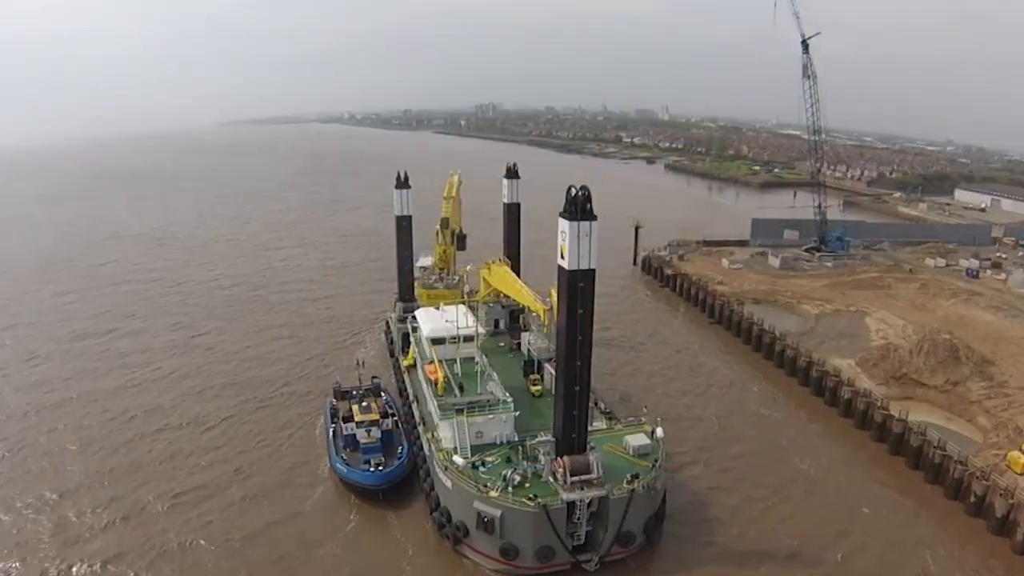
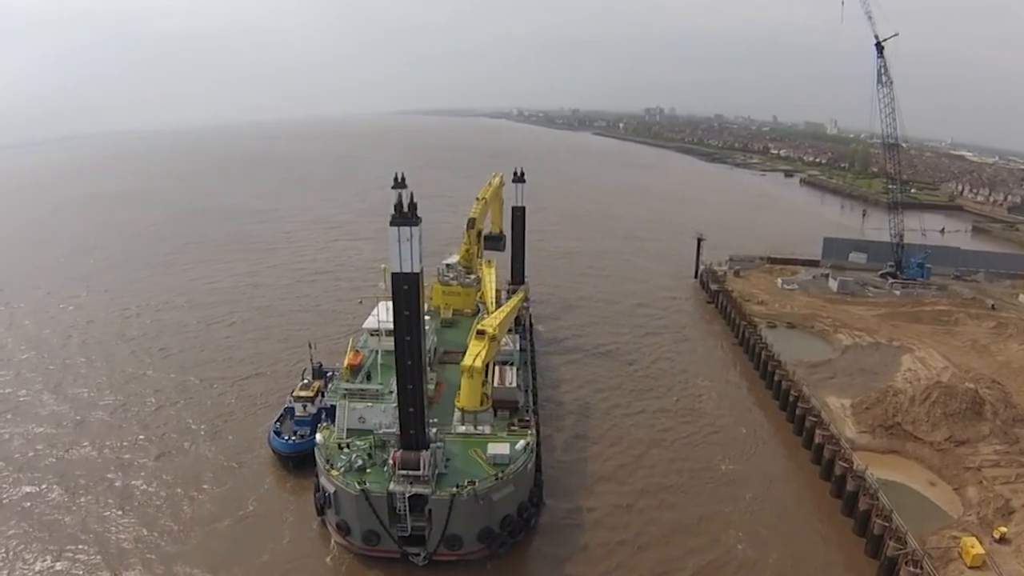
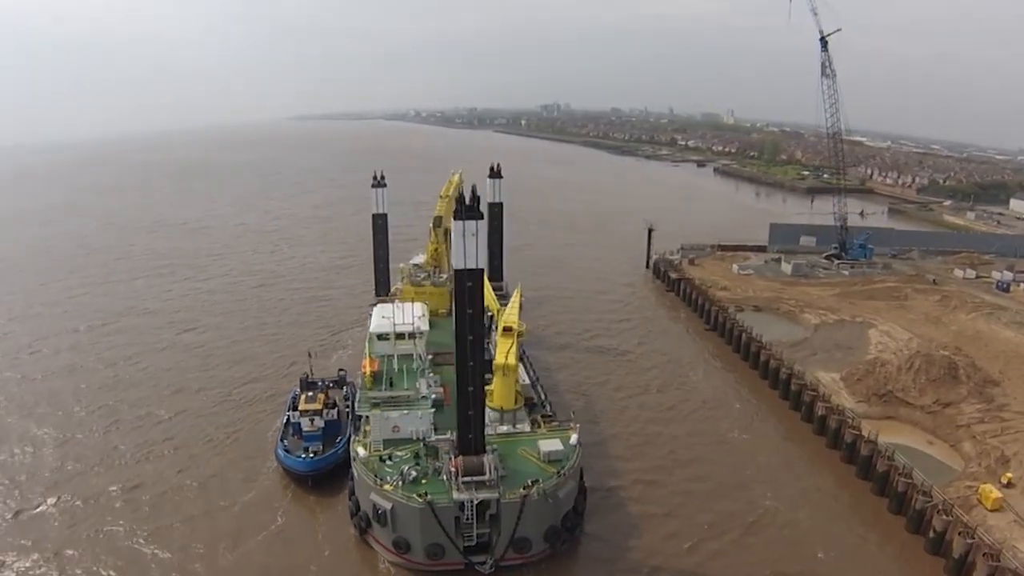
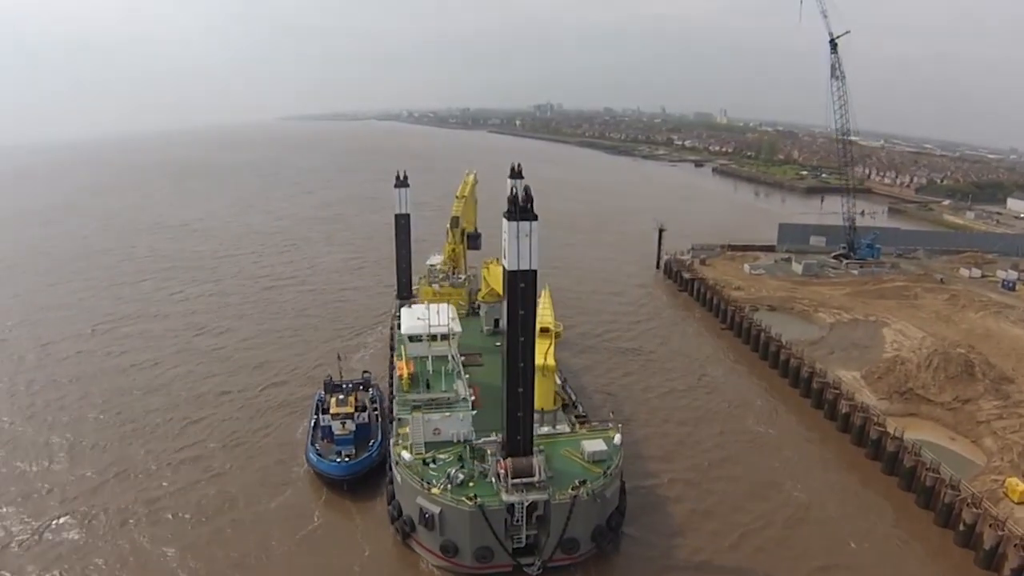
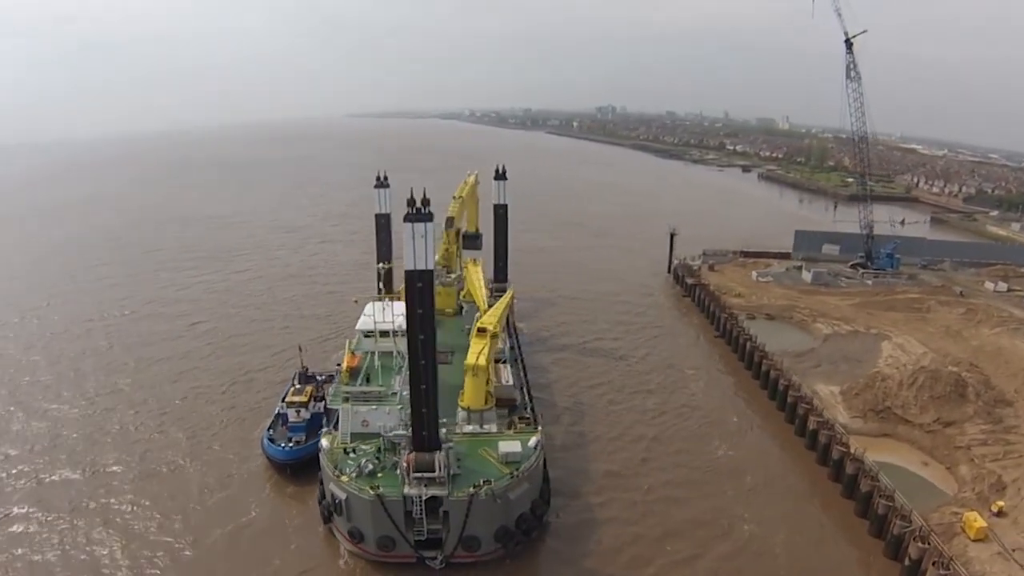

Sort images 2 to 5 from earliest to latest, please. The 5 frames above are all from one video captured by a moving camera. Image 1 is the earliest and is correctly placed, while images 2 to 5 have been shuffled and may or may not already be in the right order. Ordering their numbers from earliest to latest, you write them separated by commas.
4, 3, 5, 2
